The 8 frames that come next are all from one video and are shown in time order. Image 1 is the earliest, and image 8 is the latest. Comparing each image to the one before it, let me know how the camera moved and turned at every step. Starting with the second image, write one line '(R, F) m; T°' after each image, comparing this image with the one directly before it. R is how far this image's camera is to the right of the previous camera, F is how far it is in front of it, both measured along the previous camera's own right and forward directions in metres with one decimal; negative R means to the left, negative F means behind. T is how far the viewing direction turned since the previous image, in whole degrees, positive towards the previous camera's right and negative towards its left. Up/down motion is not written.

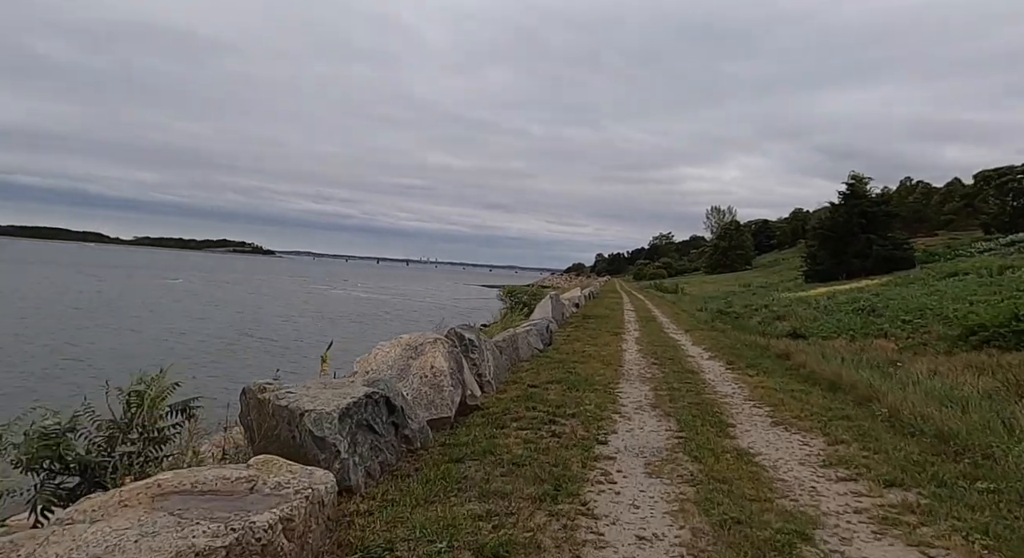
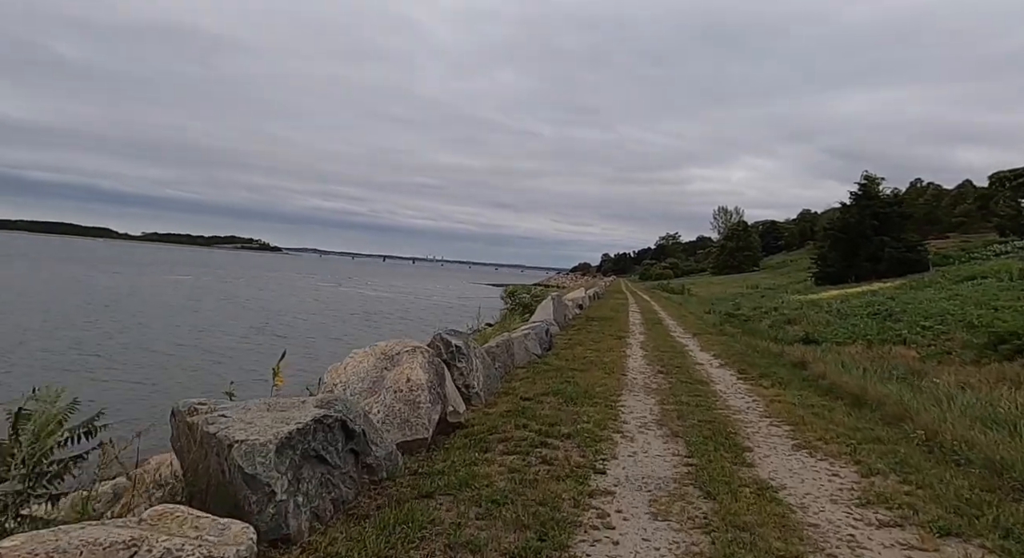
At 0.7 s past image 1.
(+0.2, +0.9) m; -1°
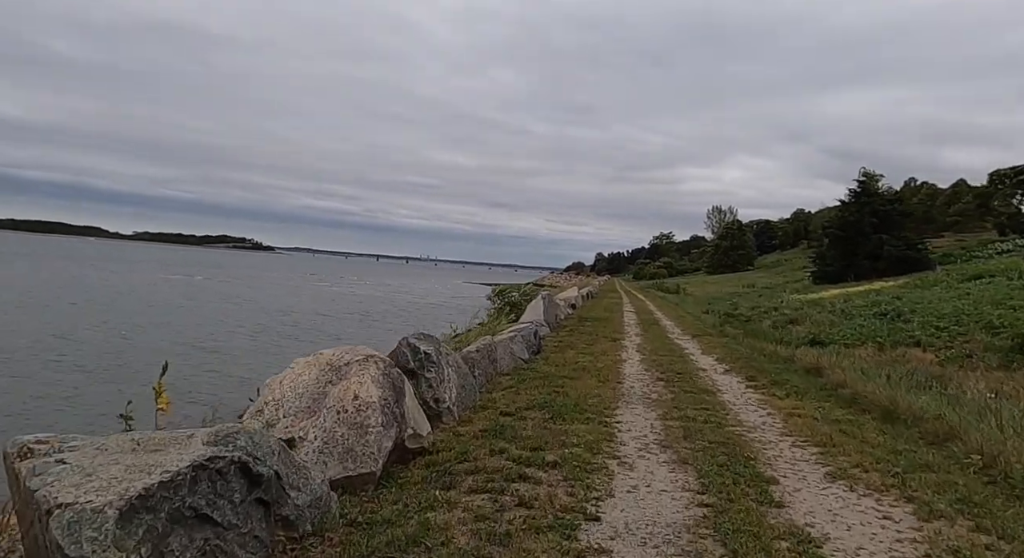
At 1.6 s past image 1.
(+0.2, +1.3) m; +1°
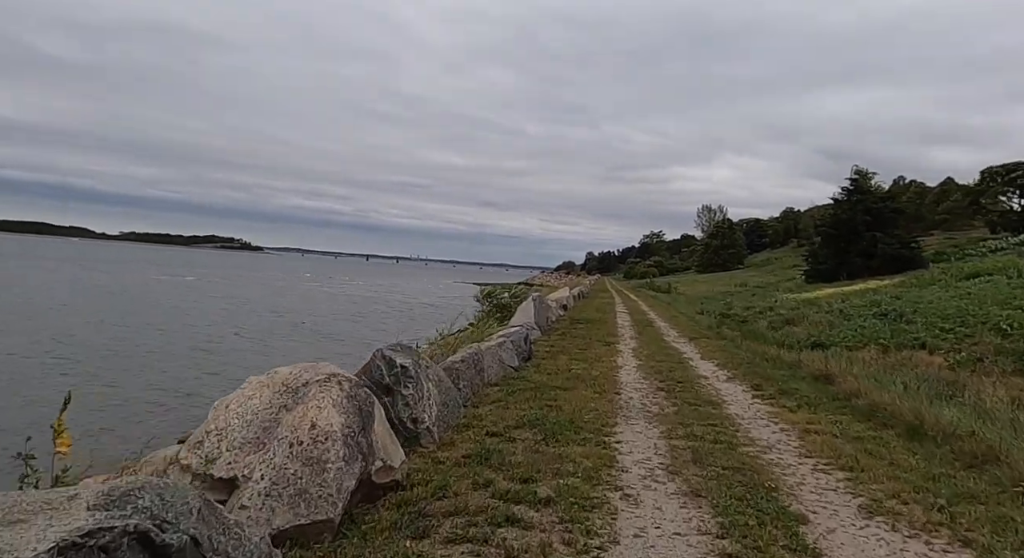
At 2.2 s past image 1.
(0.0, +0.8) m; +1°
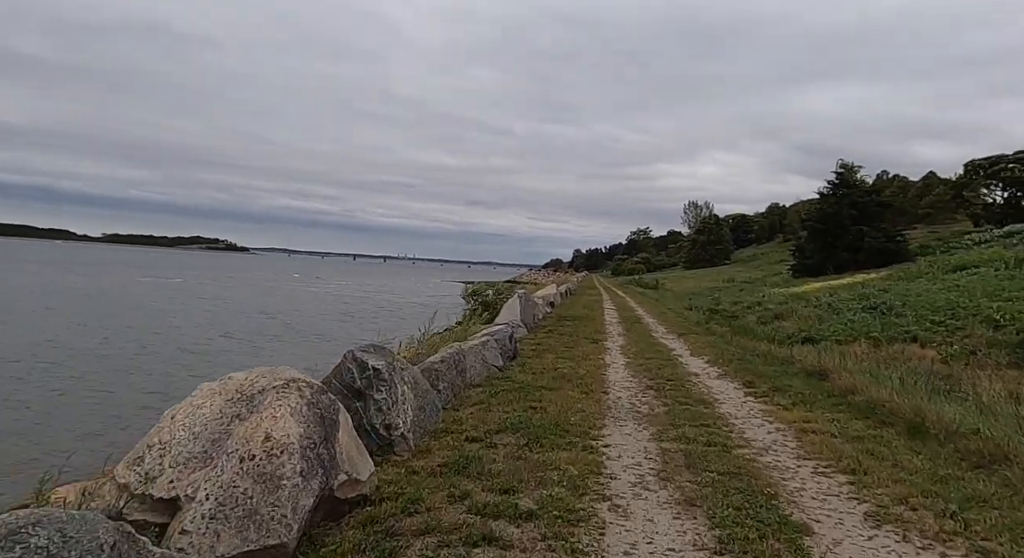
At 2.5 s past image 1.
(+0.1, +0.4) m; +1°
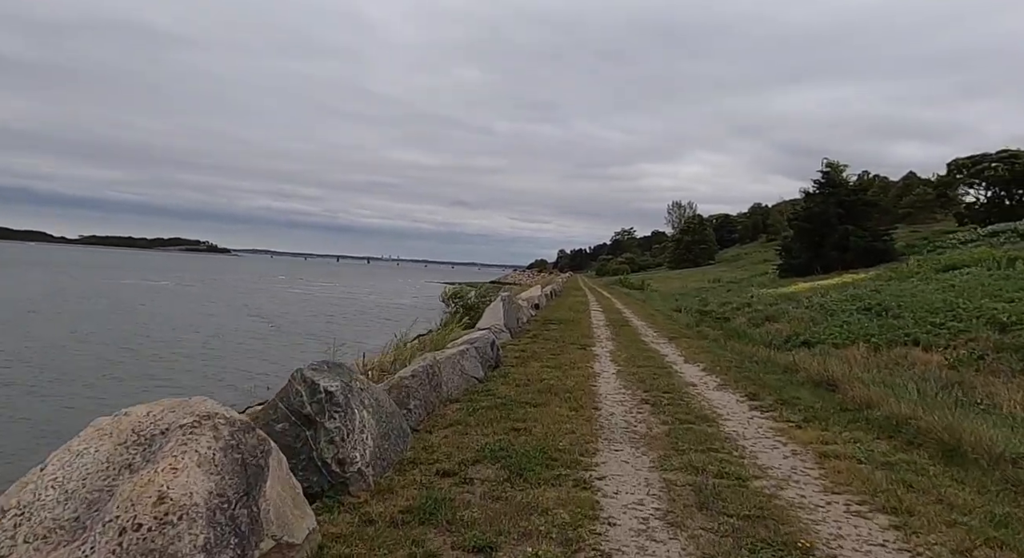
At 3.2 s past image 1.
(+0.1, +1.0) m; +1°
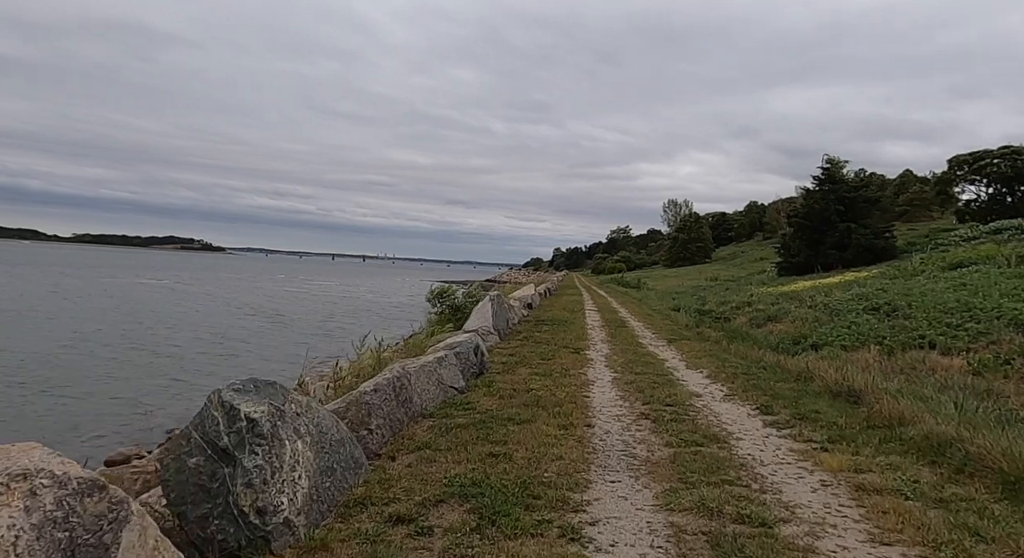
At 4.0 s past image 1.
(+0.2, +1.1) m; 0°
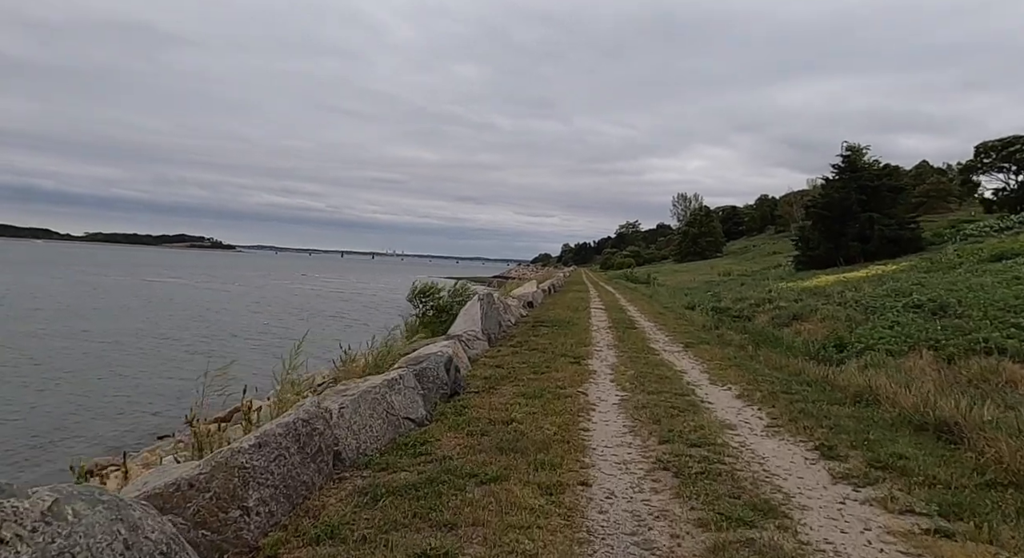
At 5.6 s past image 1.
(+0.4, +2.2) m; -1°
